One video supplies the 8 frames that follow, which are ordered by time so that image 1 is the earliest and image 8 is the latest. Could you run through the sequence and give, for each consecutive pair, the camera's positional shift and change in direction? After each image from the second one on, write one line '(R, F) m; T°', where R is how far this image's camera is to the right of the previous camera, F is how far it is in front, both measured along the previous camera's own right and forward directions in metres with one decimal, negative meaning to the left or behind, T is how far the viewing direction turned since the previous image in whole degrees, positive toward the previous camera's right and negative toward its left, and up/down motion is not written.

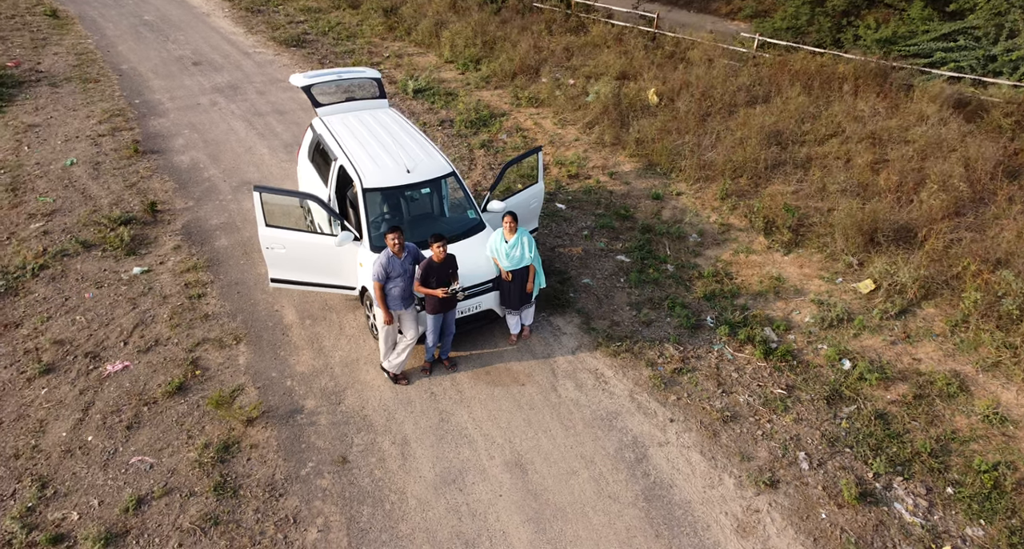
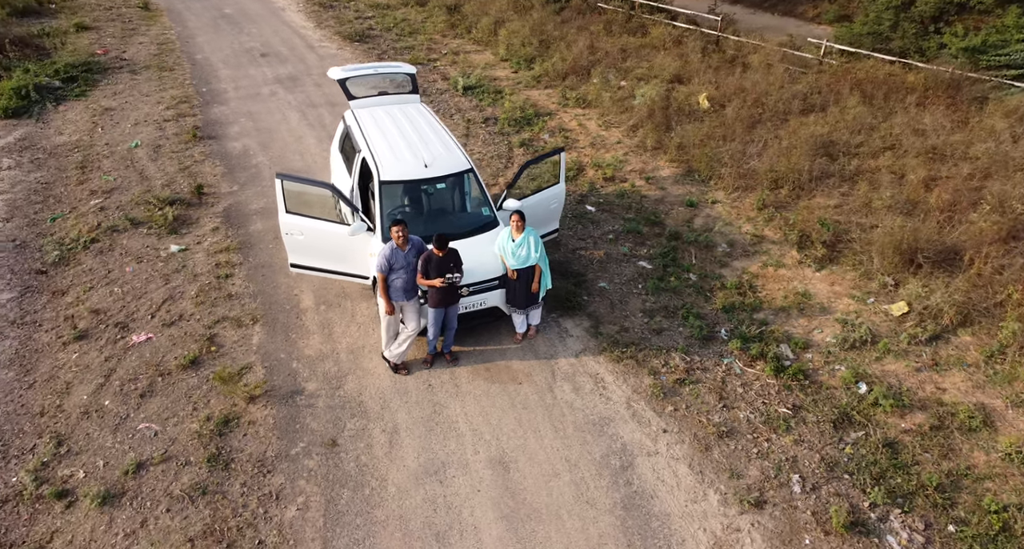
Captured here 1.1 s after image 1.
(+0.6, 0.0) m; -6°
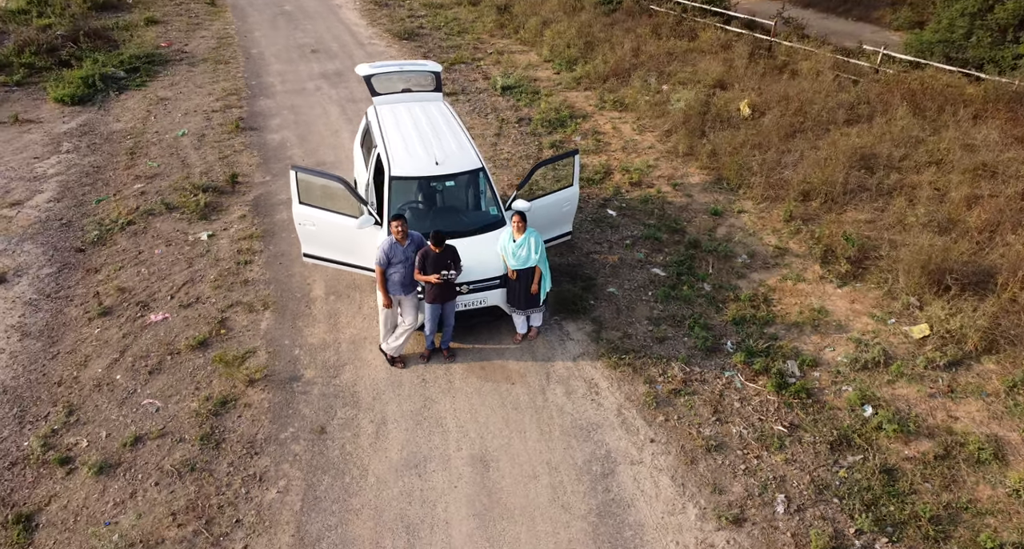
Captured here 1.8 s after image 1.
(+0.6, 0.0) m; -5°
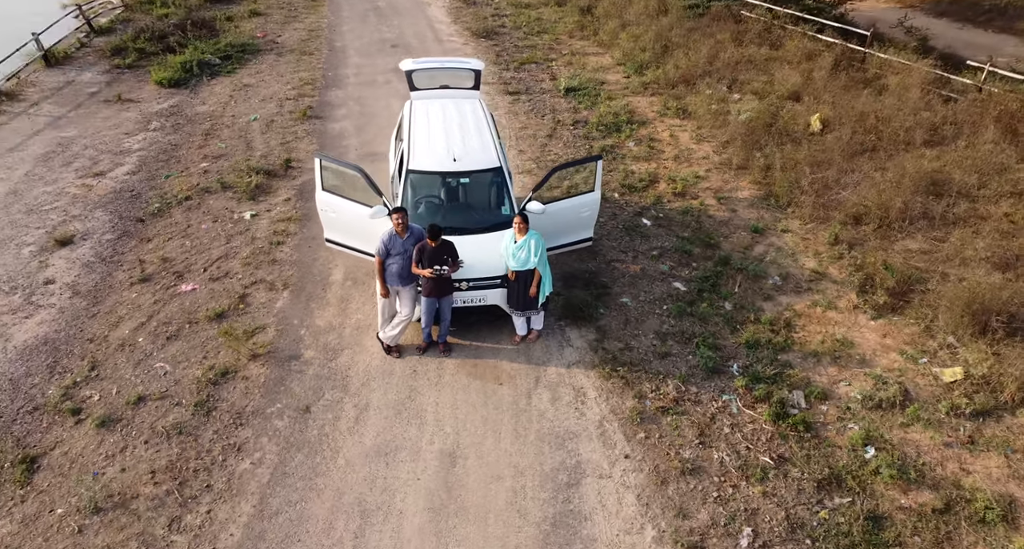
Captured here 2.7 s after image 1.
(+0.9, +0.1) m; -7°
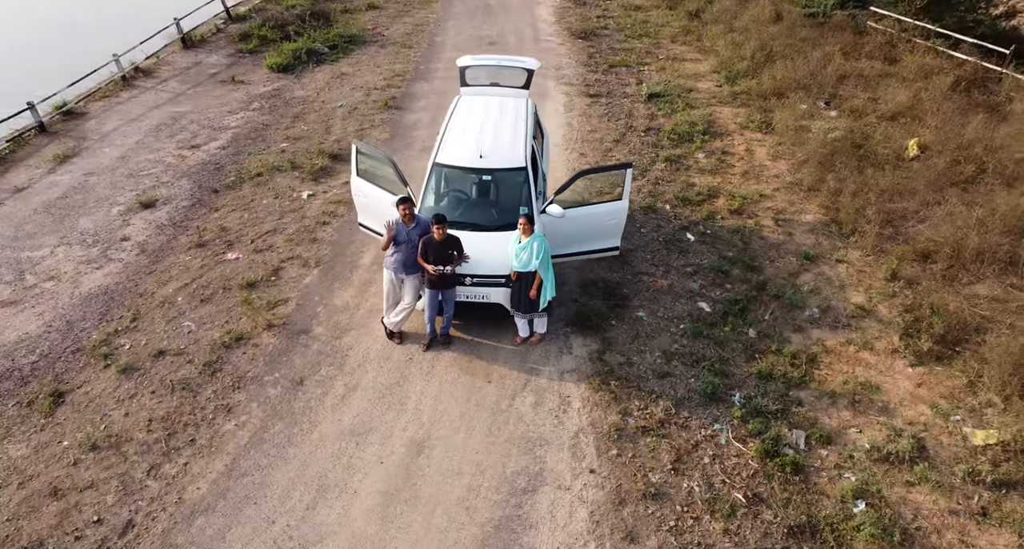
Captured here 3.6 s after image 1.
(+1.1, +0.1) m; -9°
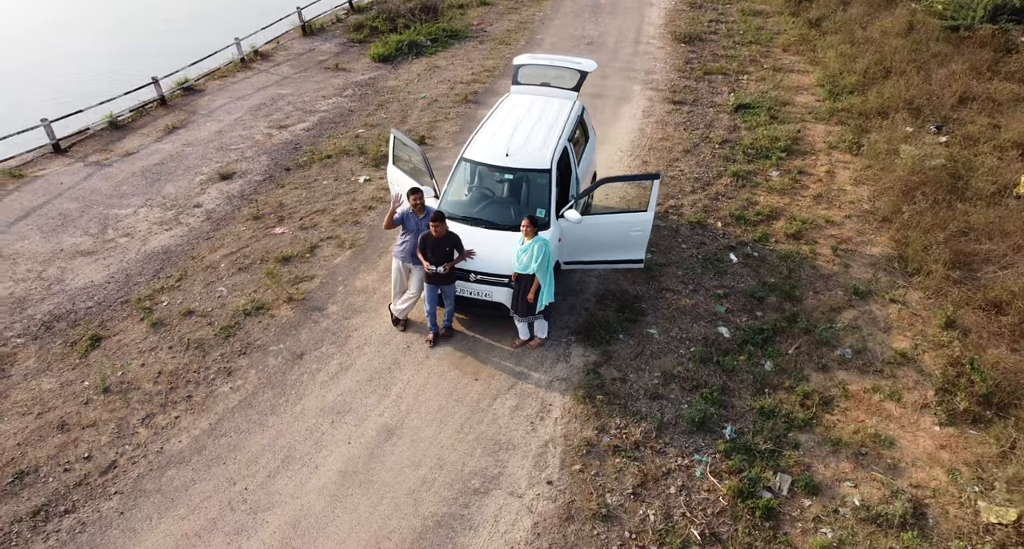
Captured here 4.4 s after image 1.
(+1.2, +0.1) m; -10°
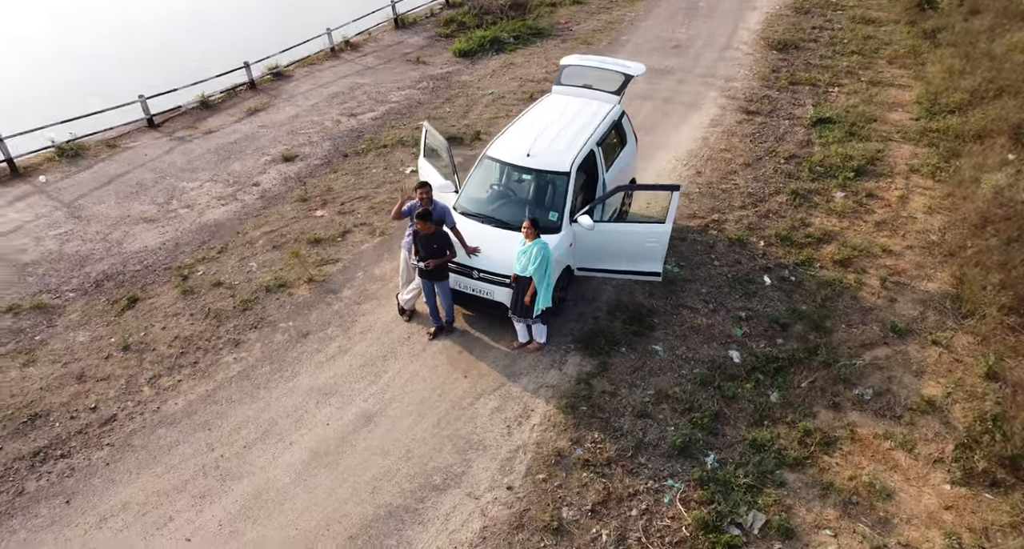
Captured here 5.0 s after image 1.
(+1.0, +0.1) m; -8°
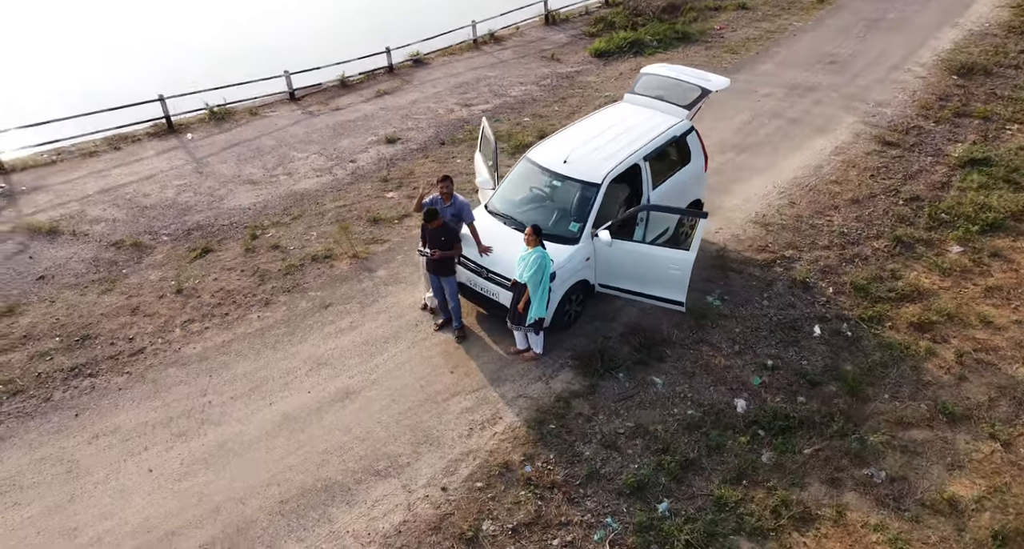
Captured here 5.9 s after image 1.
(+1.7, +0.2) m; -14°
